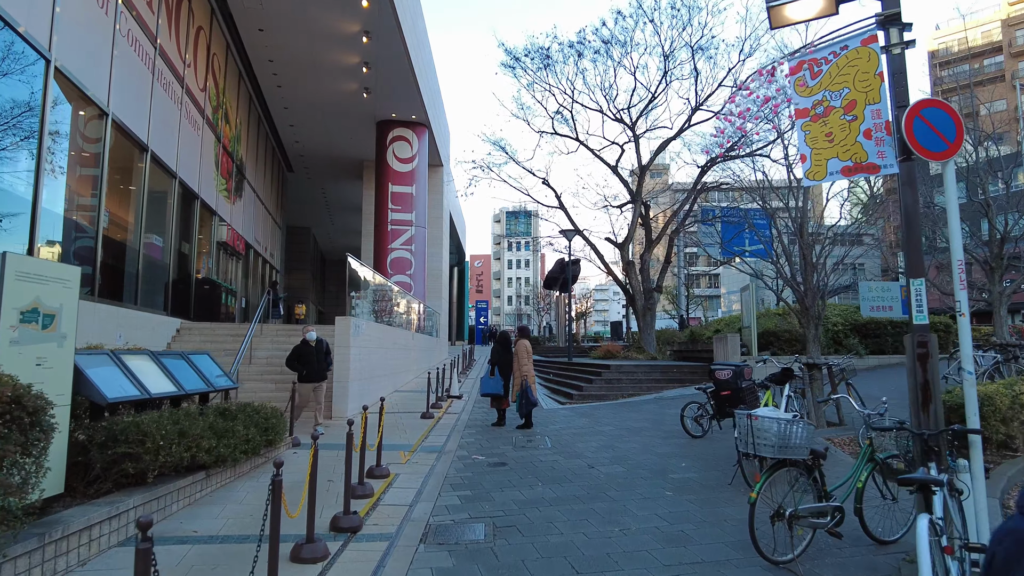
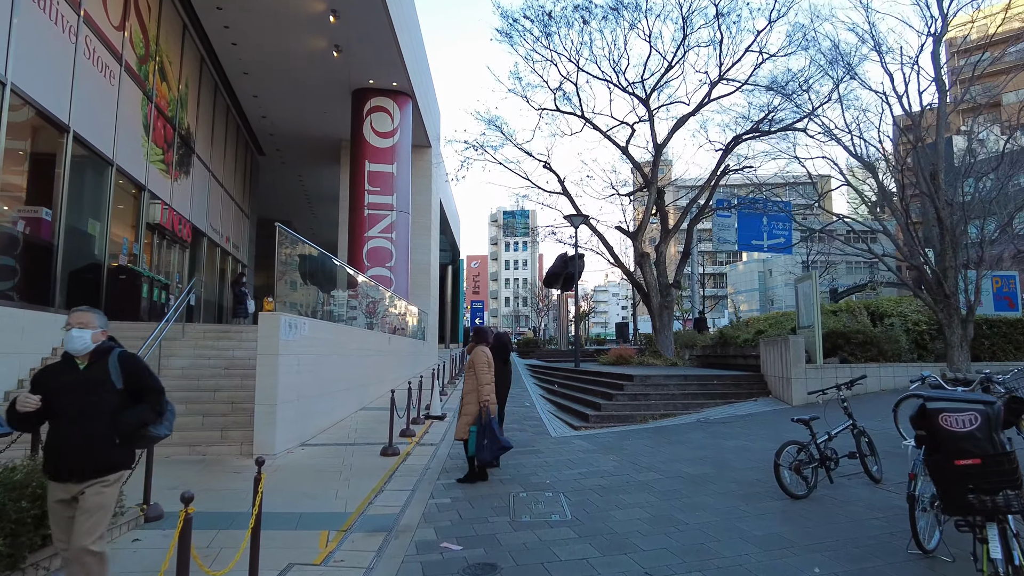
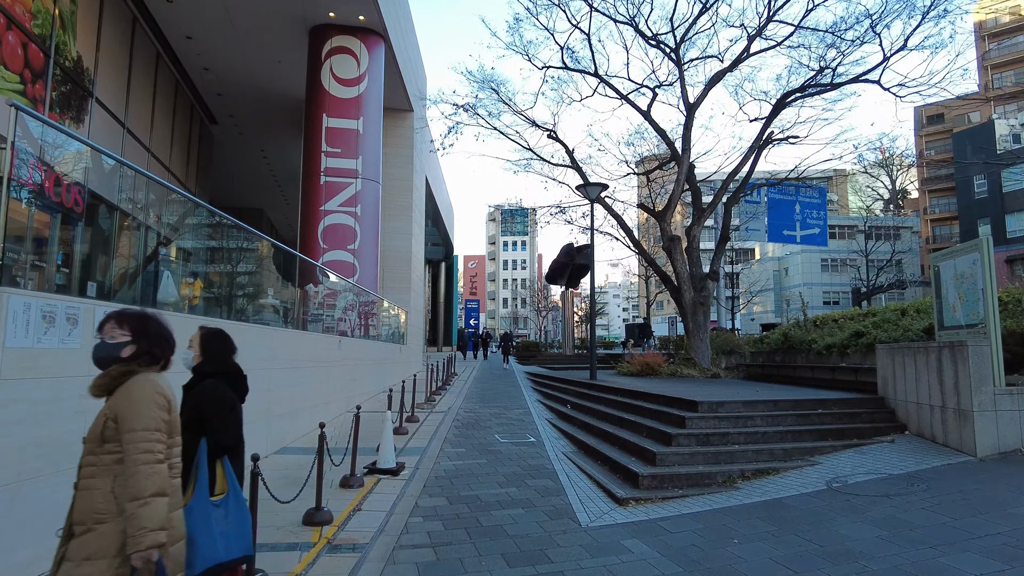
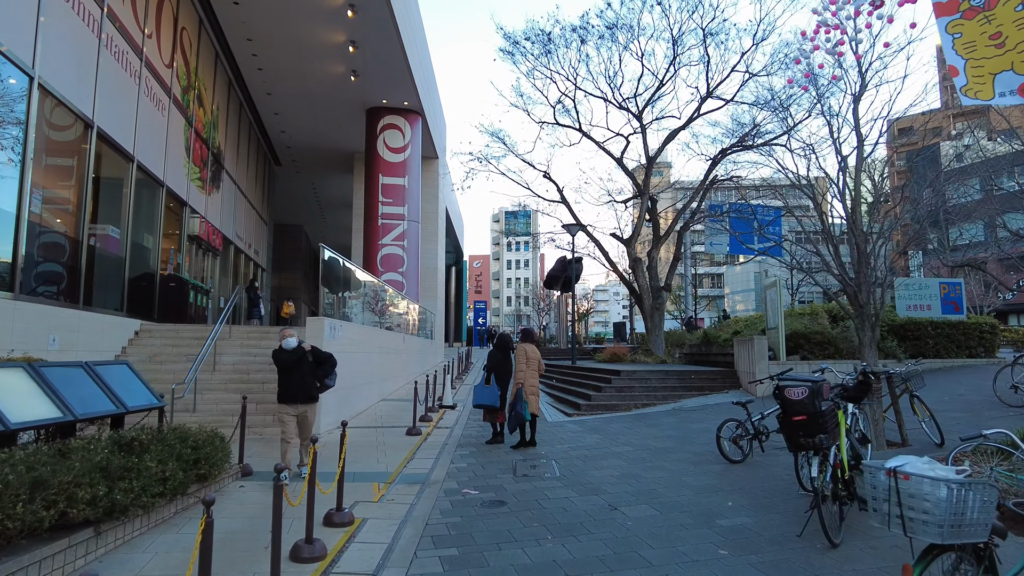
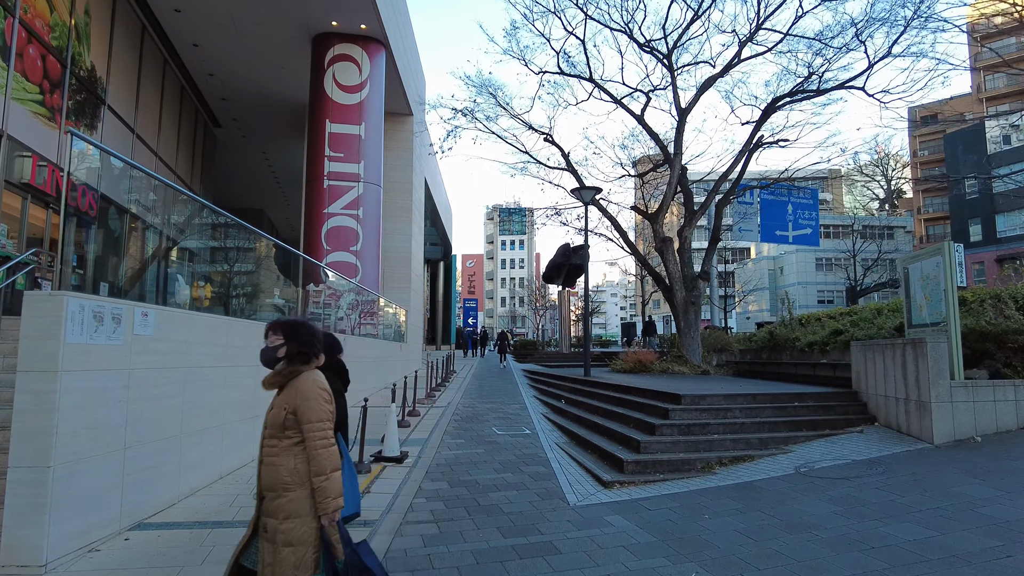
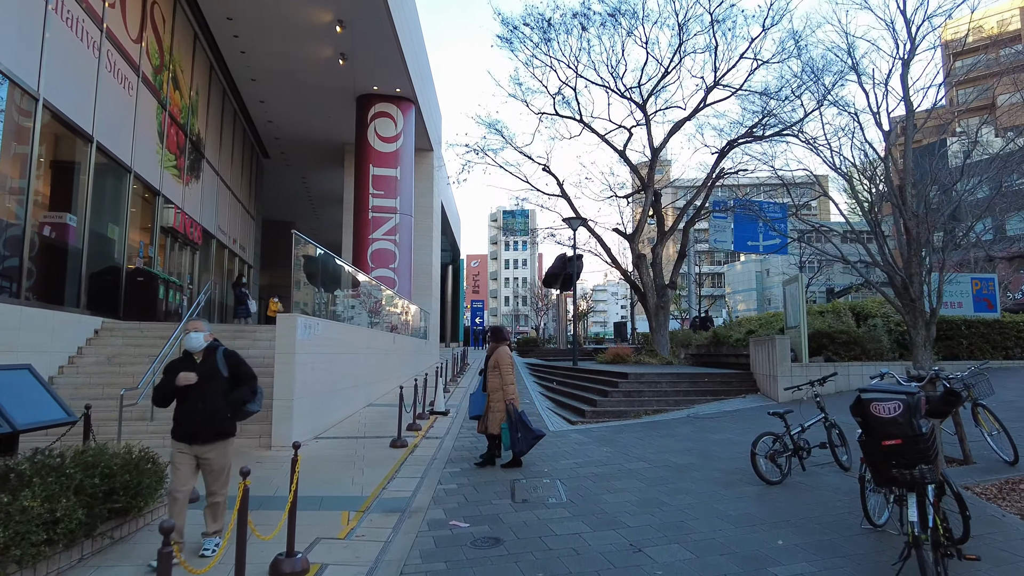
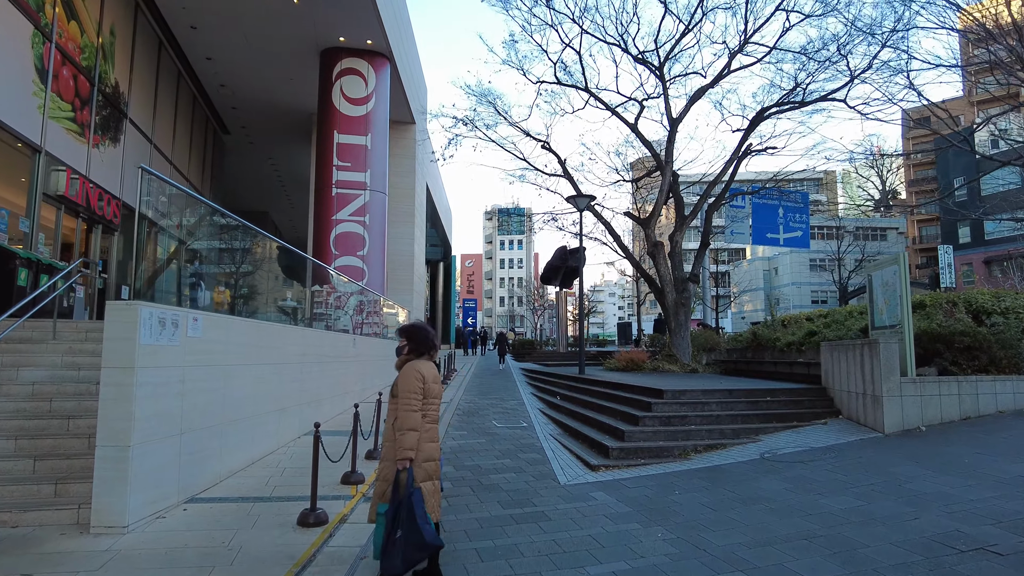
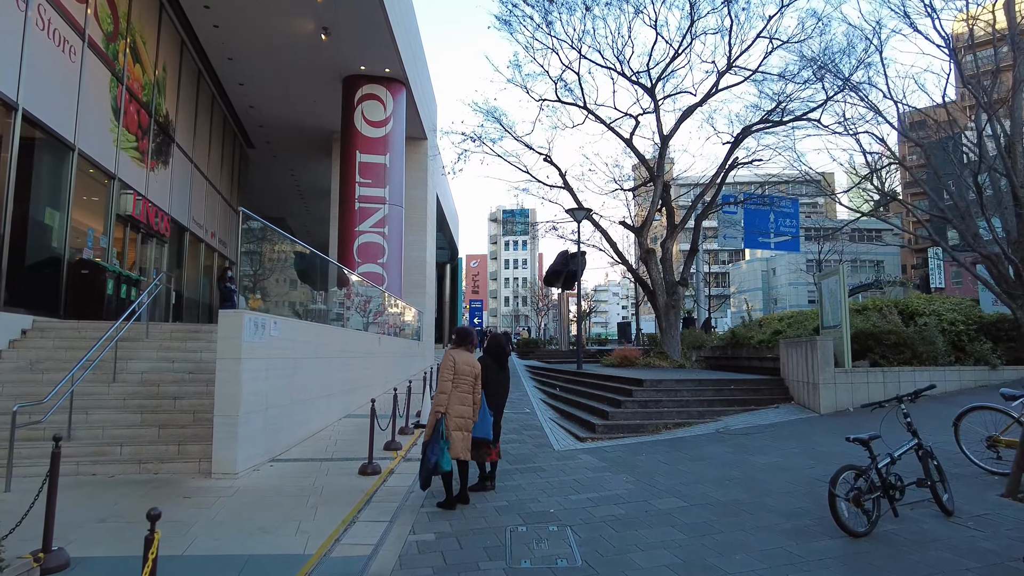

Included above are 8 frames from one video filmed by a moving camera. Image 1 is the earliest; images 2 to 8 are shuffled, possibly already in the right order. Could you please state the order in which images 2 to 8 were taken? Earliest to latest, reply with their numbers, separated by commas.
4, 6, 2, 8, 7, 5, 3
